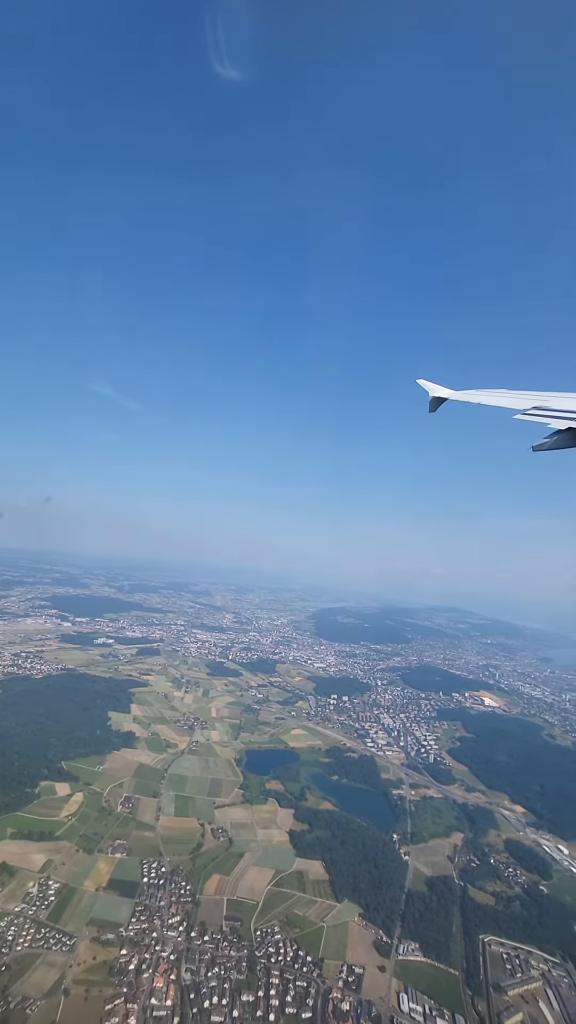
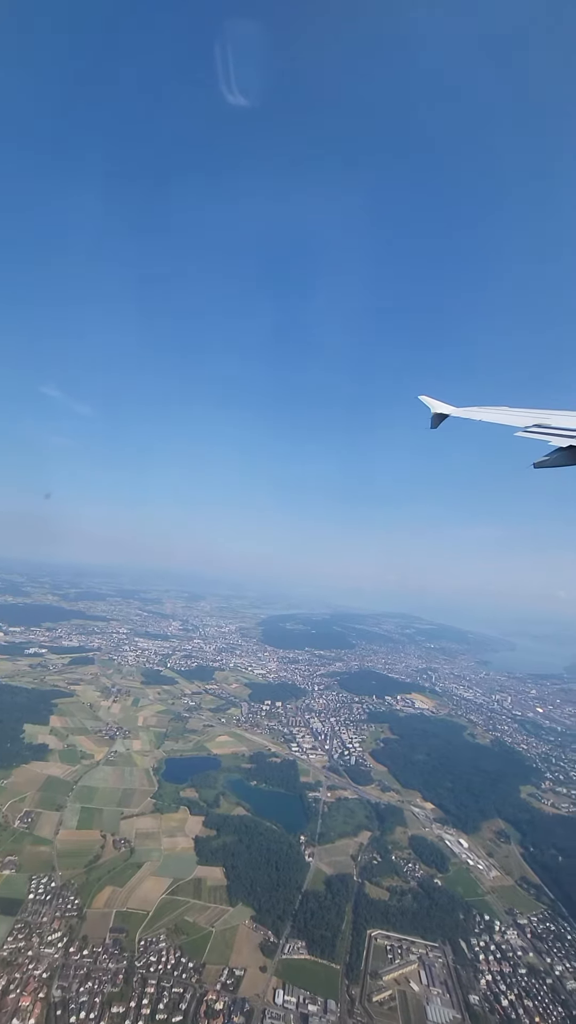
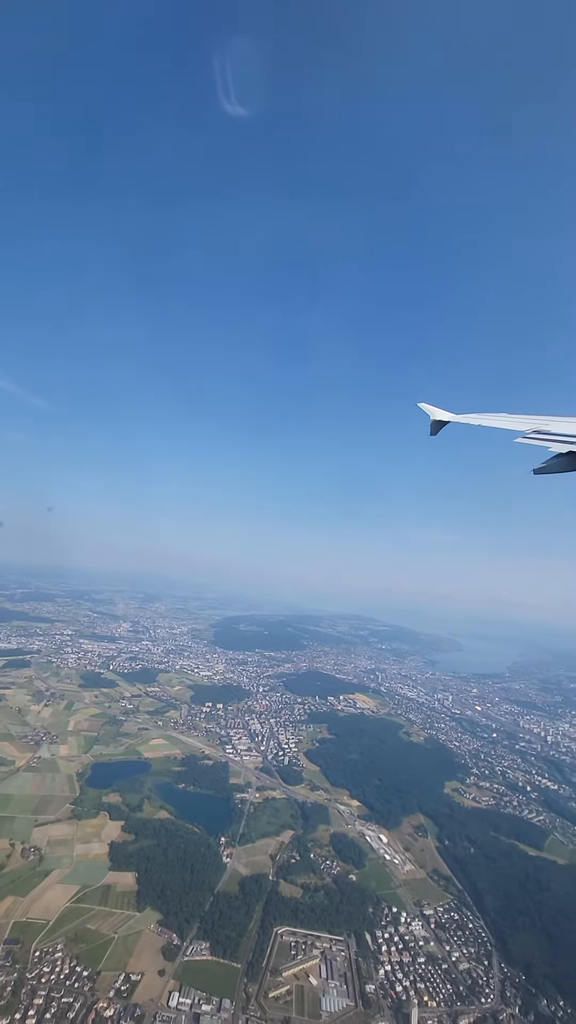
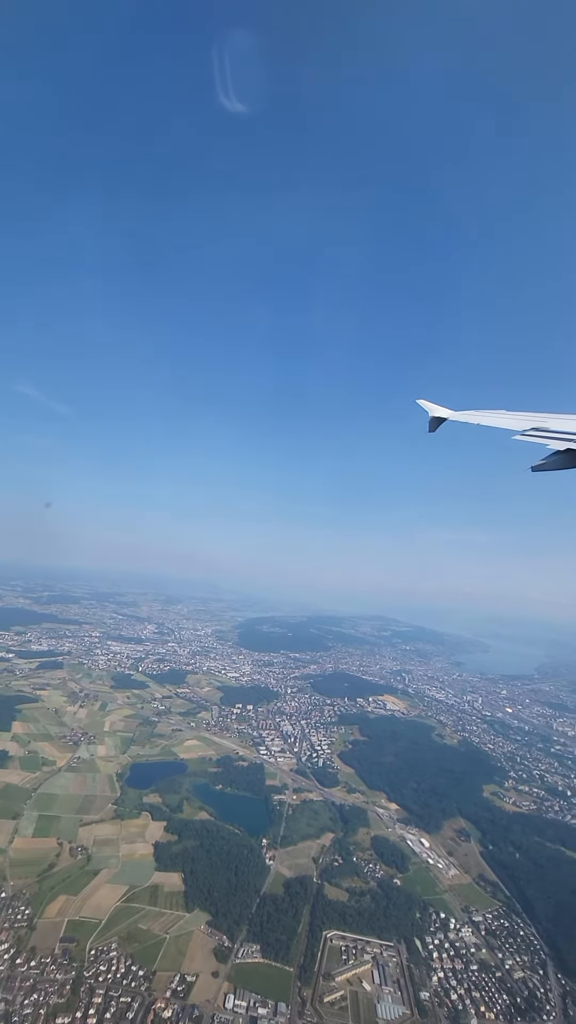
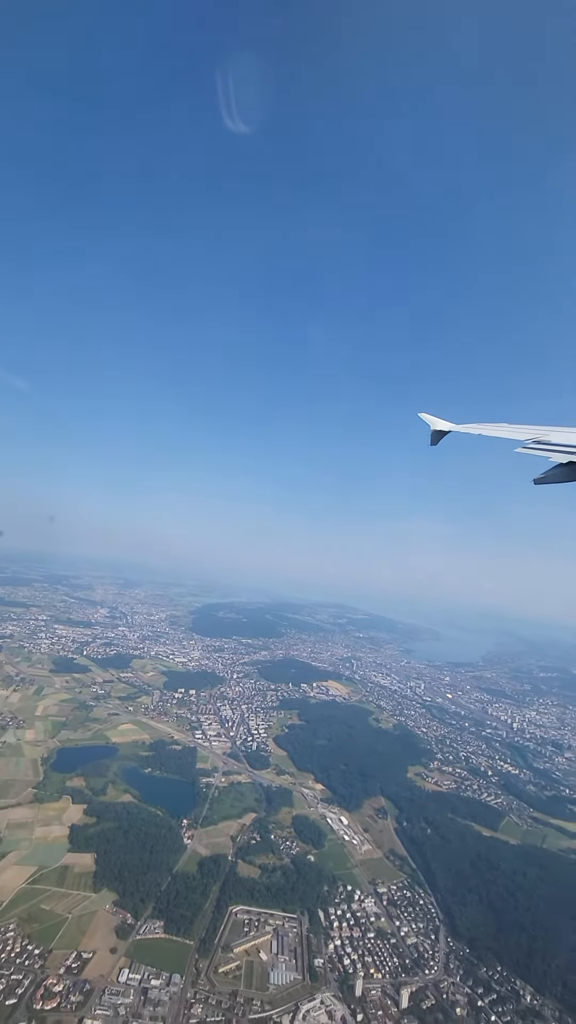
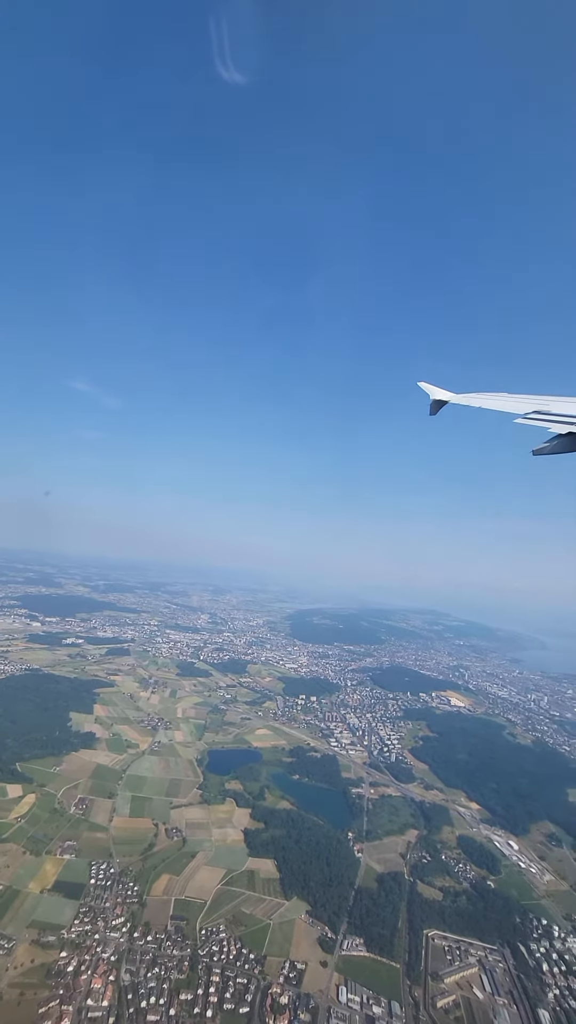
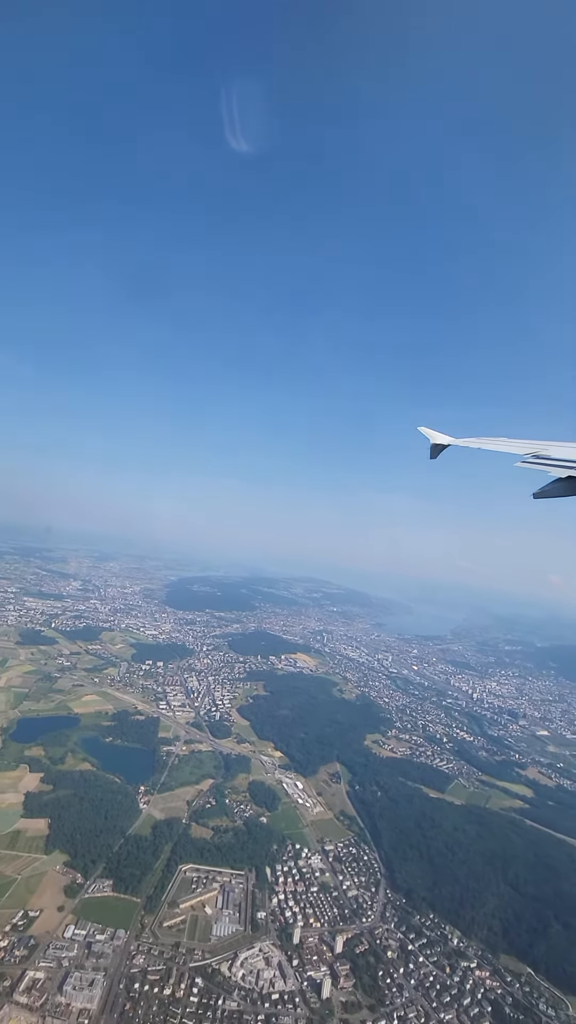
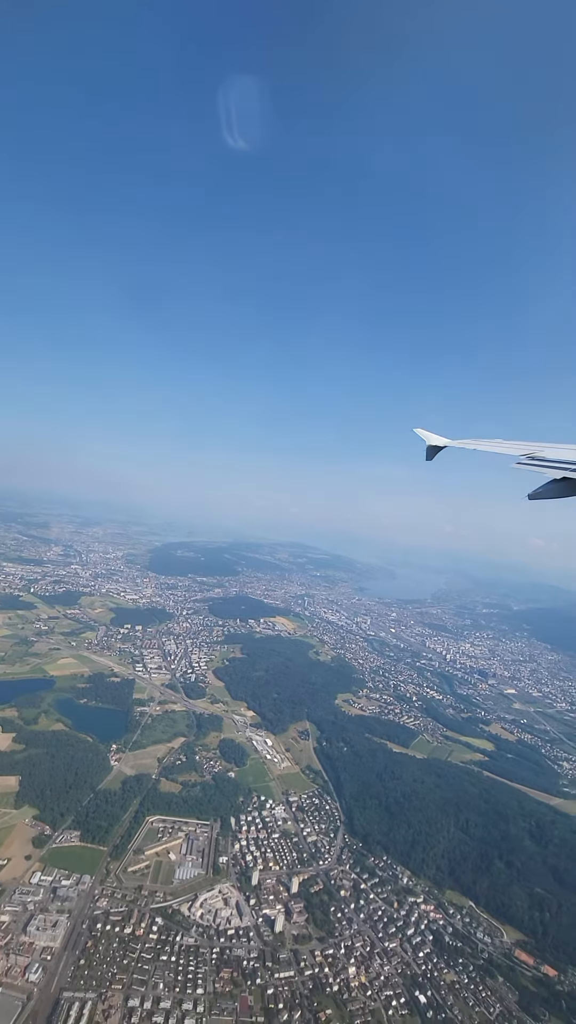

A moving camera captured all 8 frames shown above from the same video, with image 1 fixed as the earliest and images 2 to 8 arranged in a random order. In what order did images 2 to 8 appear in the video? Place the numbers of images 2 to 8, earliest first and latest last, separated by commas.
6, 2, 4, 3, 5, 7, 8
